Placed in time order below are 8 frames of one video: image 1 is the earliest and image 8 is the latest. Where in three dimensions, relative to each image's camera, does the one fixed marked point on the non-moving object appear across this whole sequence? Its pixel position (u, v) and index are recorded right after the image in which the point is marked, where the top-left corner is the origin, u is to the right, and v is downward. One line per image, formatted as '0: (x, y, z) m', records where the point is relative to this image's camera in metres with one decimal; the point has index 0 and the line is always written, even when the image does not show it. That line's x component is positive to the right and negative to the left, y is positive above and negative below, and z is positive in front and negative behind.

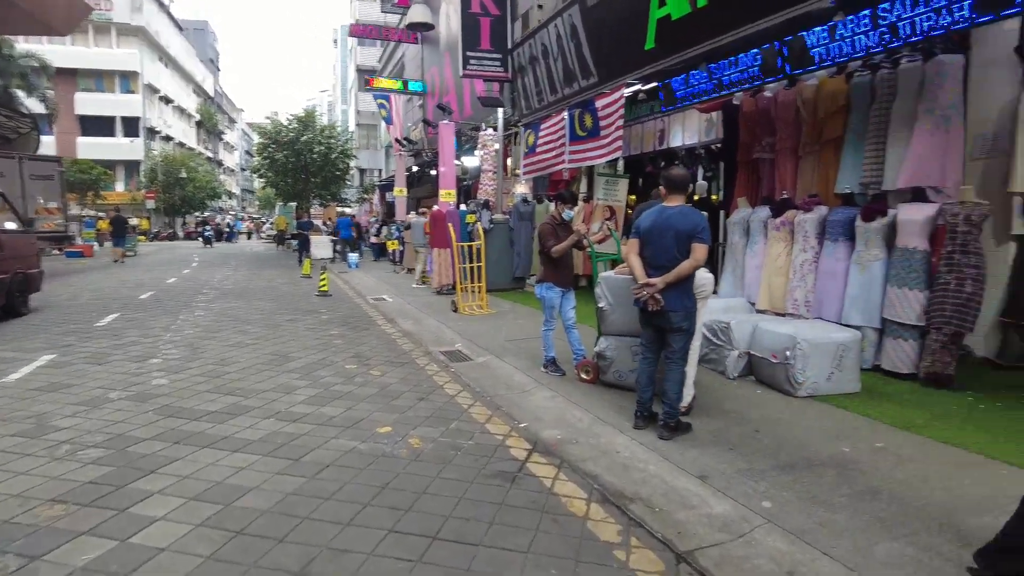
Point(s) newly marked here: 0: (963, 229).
0: (+3.3, +0.4, +4.7) m
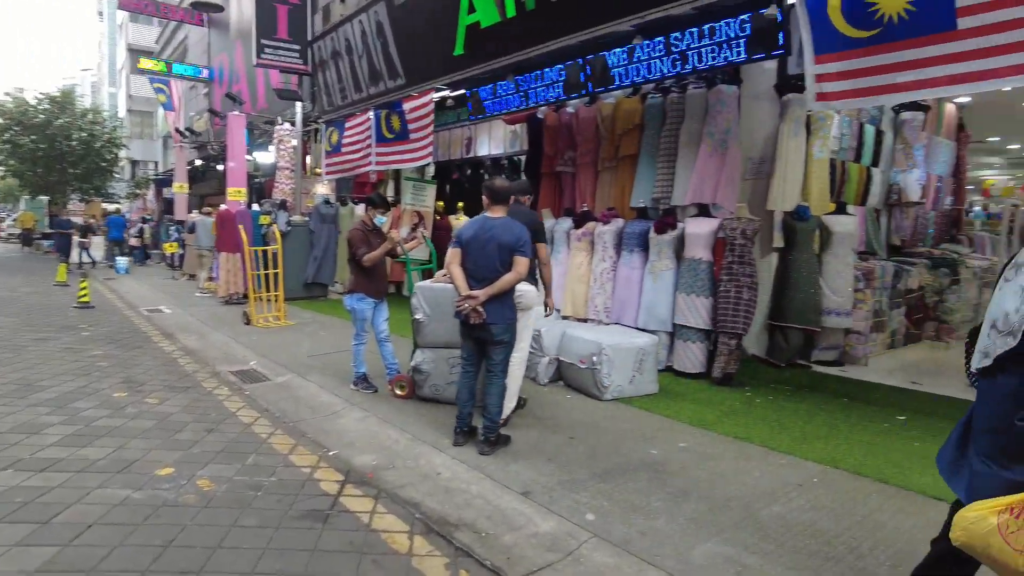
0: (+1.9, +0.4, +5.3) m
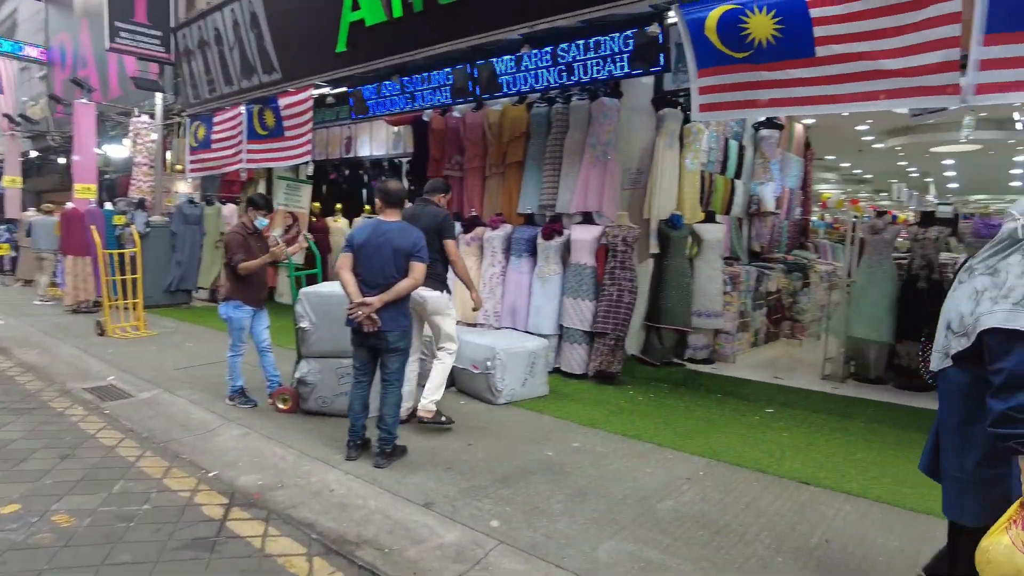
0: (+1.0, +0.3, +5.5) m
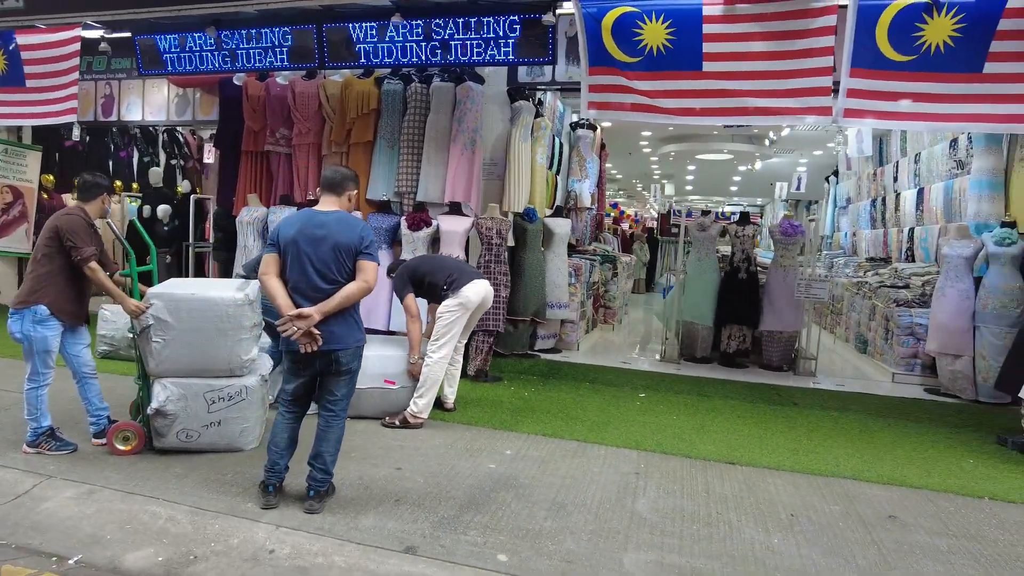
0: (-0.1, +0.4, +5.4) m
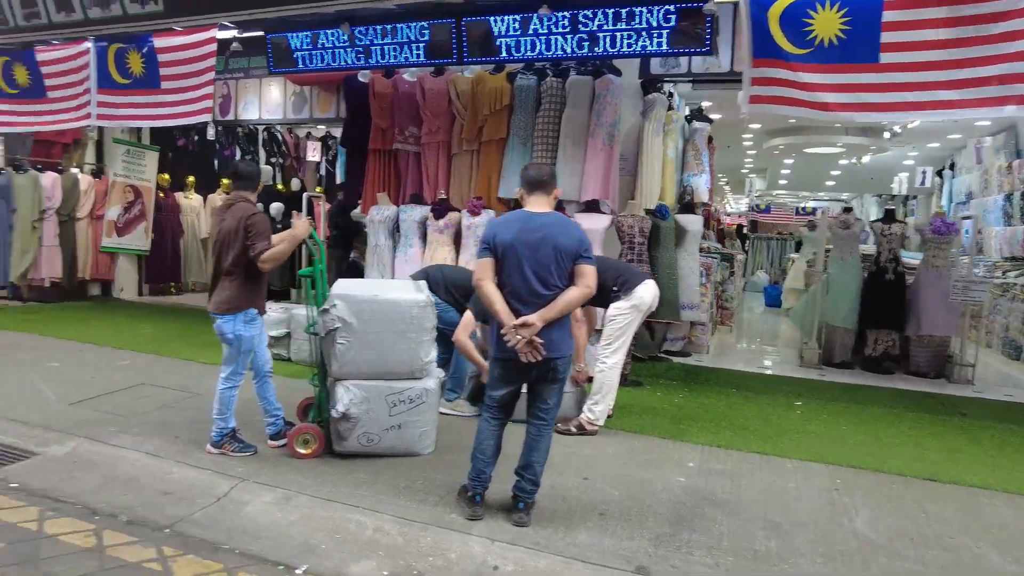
0: (+1.0, +0.4, +5.2) m
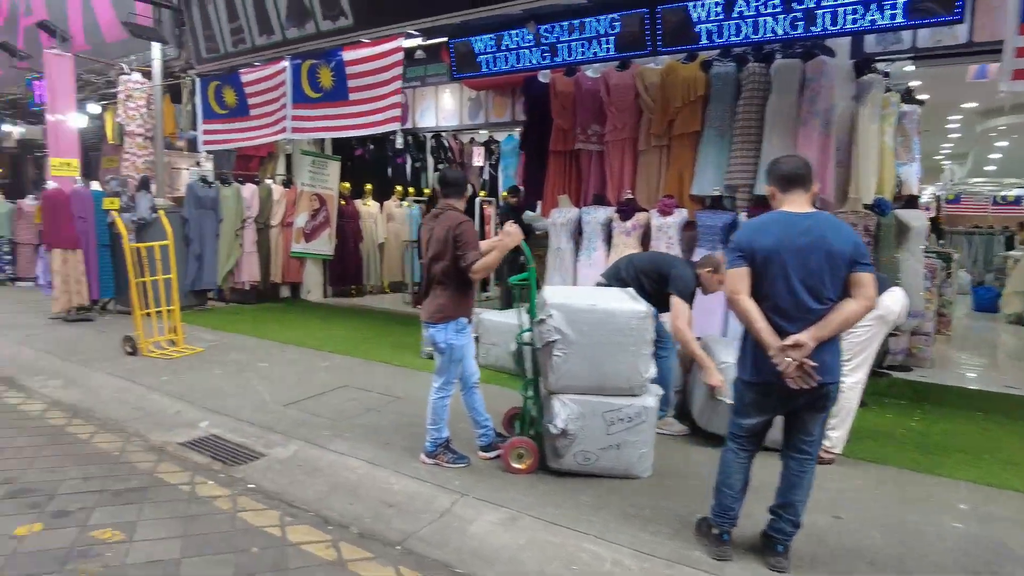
0: (+2.4, +0.3, +4.6) m
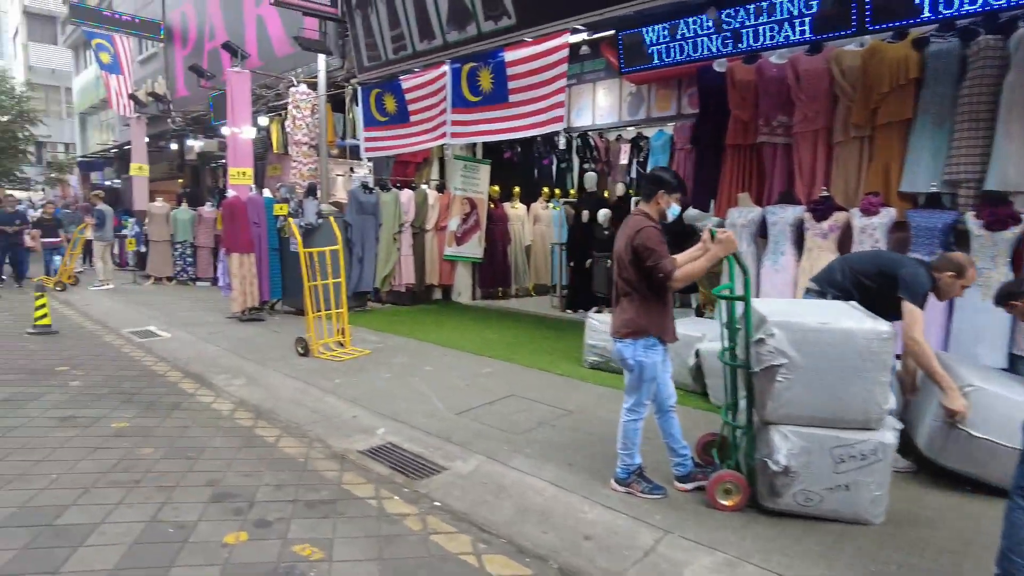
0: (+3.6, +0.3, +3.7) m
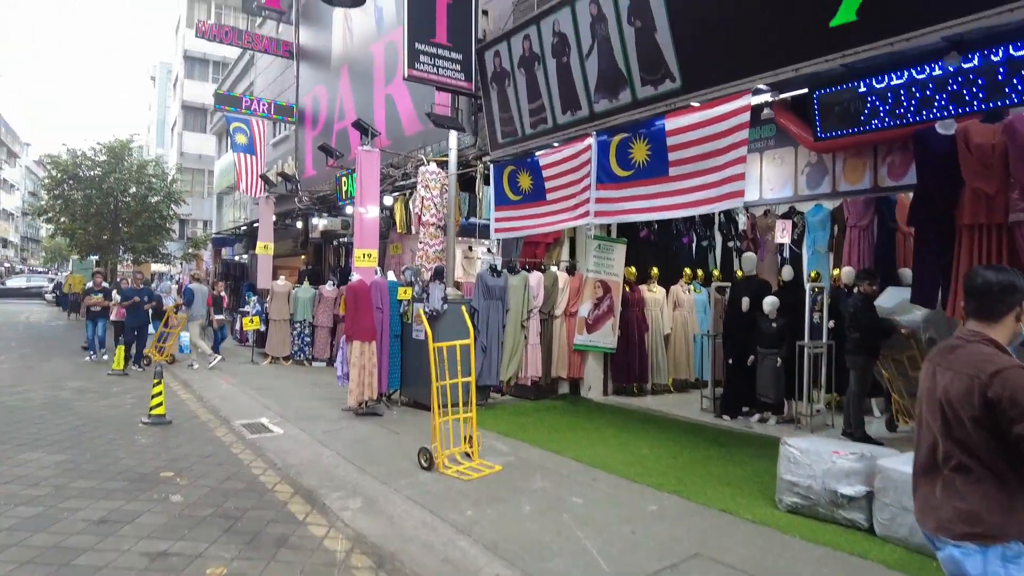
0: (+4.4, -0.4, +2.1) m
